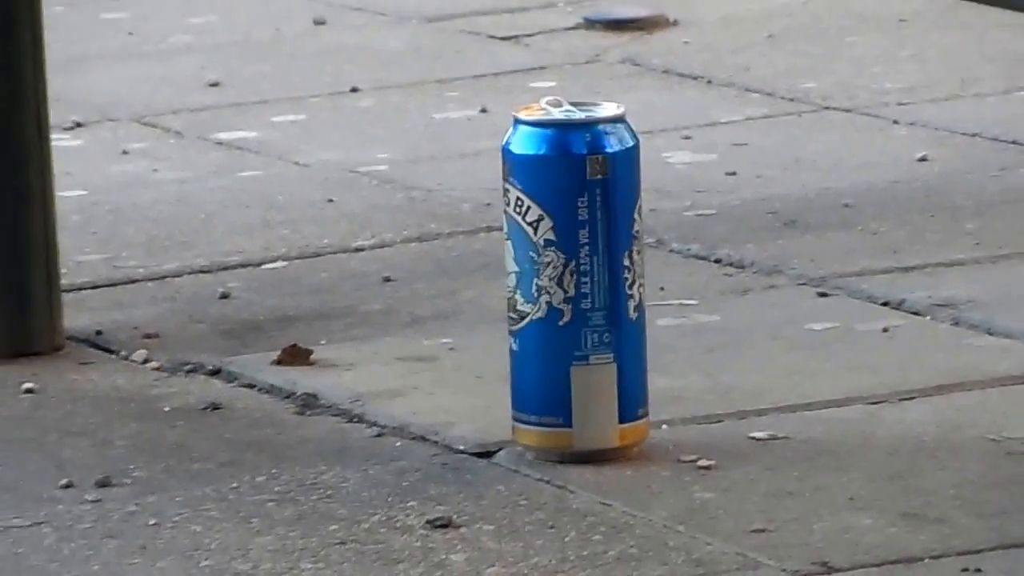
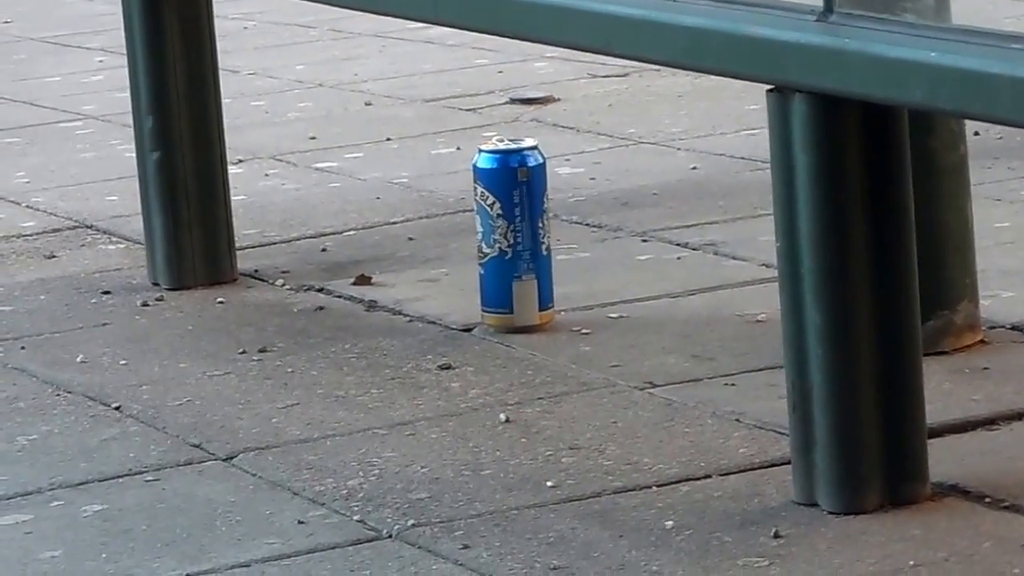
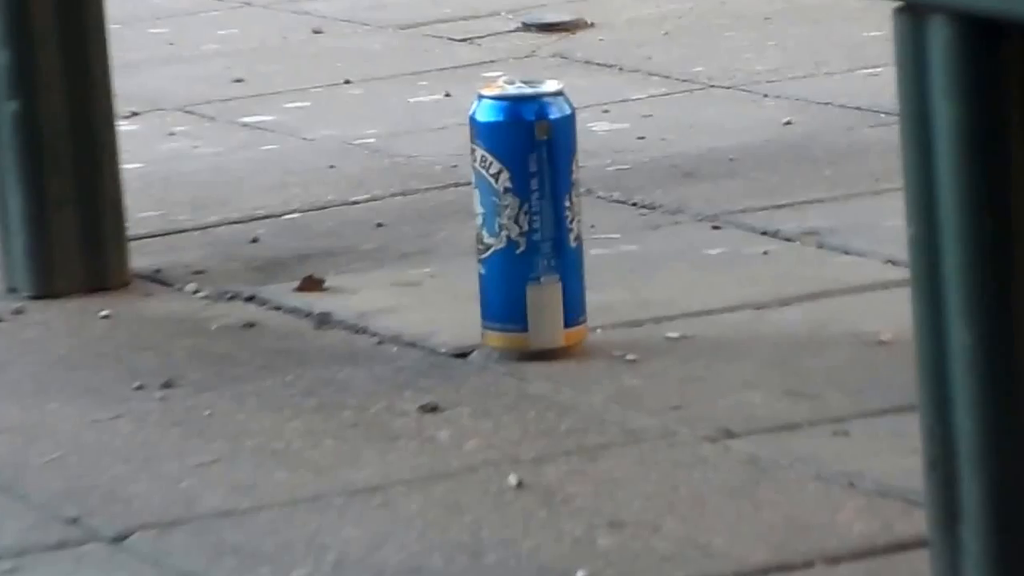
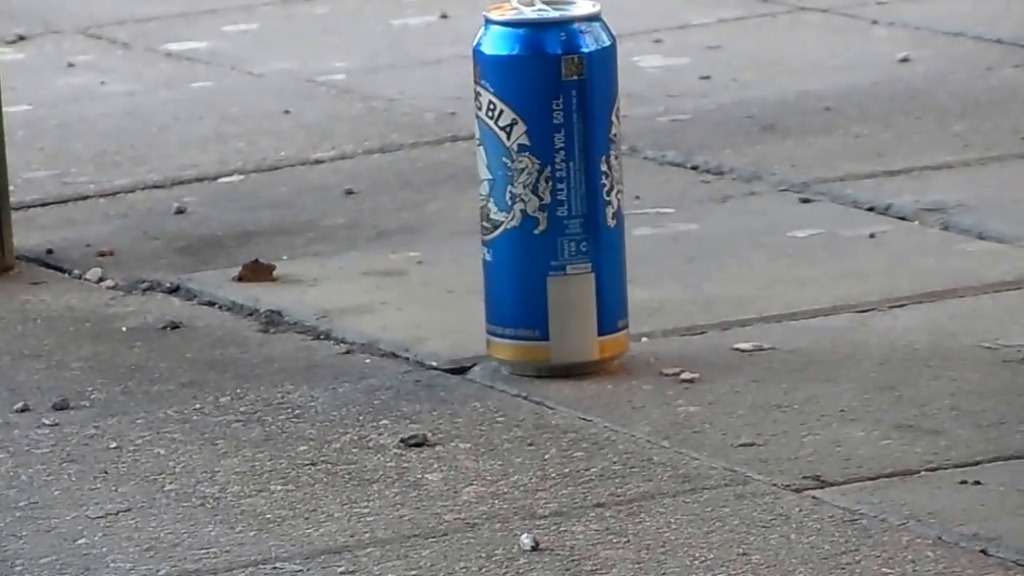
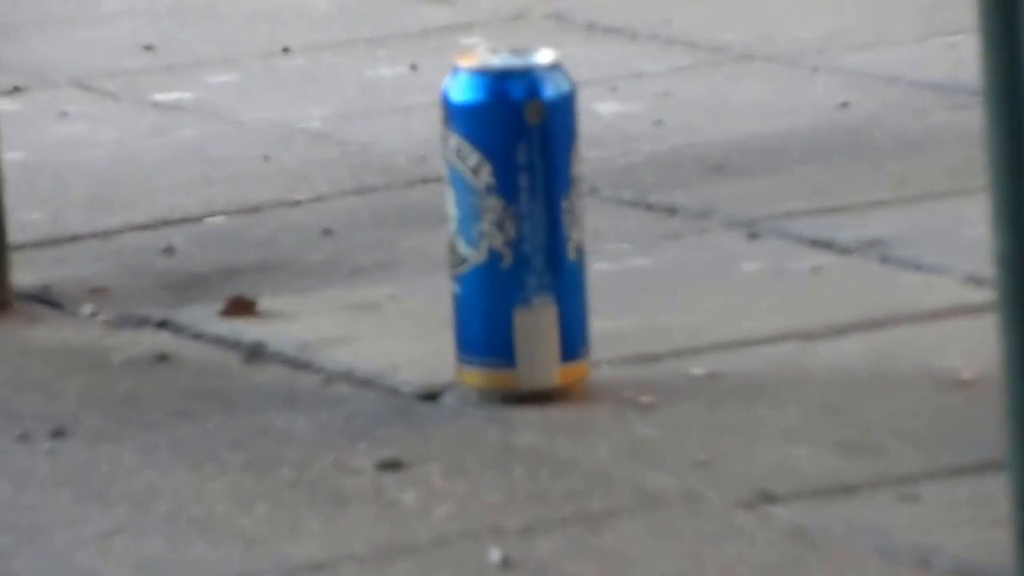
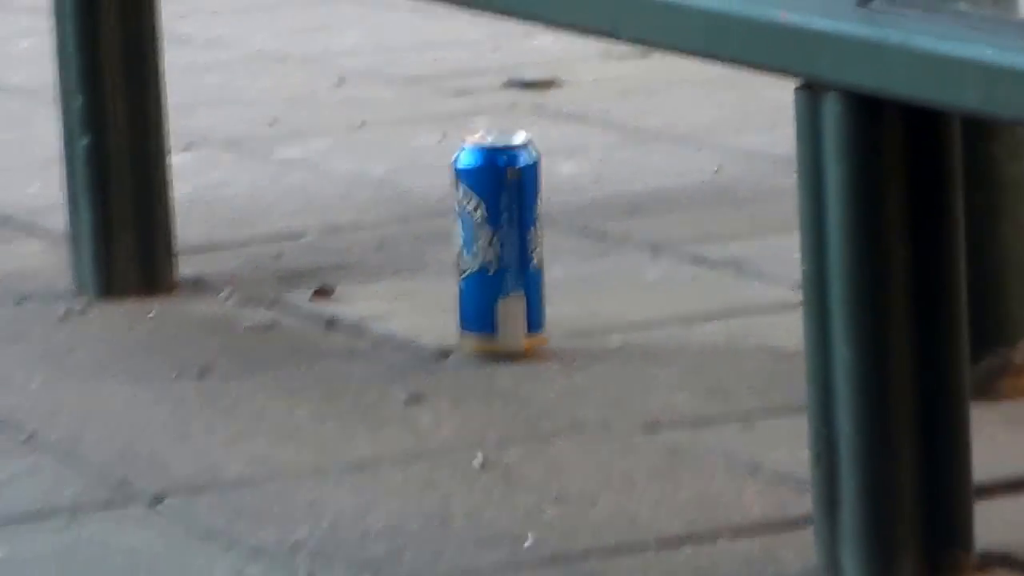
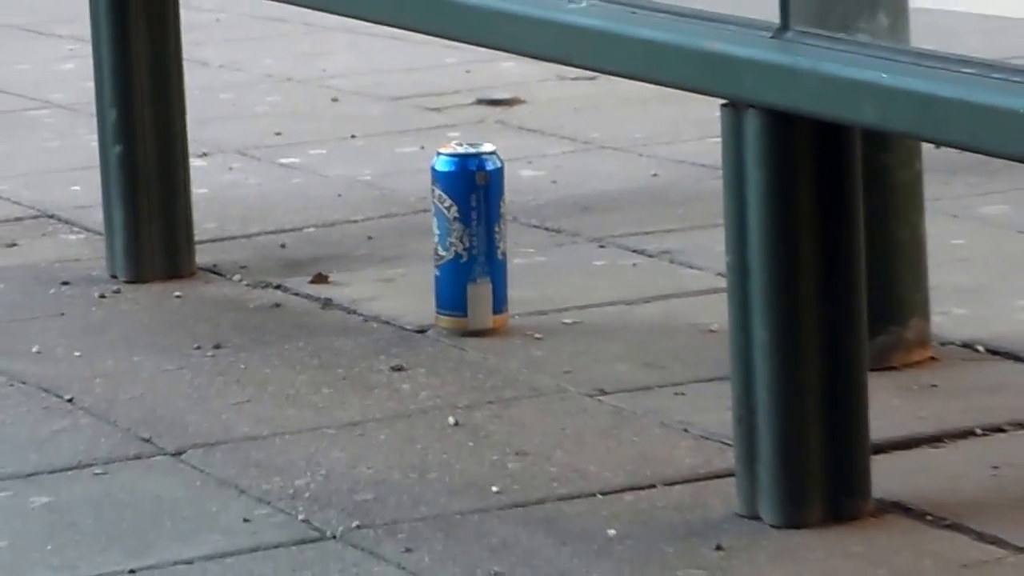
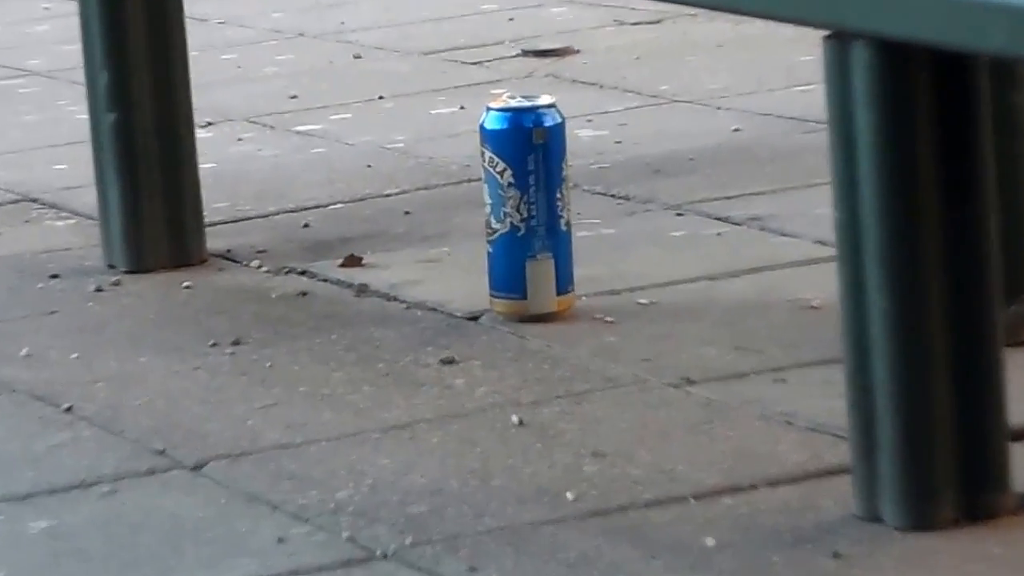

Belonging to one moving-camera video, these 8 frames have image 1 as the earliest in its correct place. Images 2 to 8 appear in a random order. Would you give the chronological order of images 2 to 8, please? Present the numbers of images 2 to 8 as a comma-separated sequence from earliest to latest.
6, 7, 2, 8, 3, 5, 4
